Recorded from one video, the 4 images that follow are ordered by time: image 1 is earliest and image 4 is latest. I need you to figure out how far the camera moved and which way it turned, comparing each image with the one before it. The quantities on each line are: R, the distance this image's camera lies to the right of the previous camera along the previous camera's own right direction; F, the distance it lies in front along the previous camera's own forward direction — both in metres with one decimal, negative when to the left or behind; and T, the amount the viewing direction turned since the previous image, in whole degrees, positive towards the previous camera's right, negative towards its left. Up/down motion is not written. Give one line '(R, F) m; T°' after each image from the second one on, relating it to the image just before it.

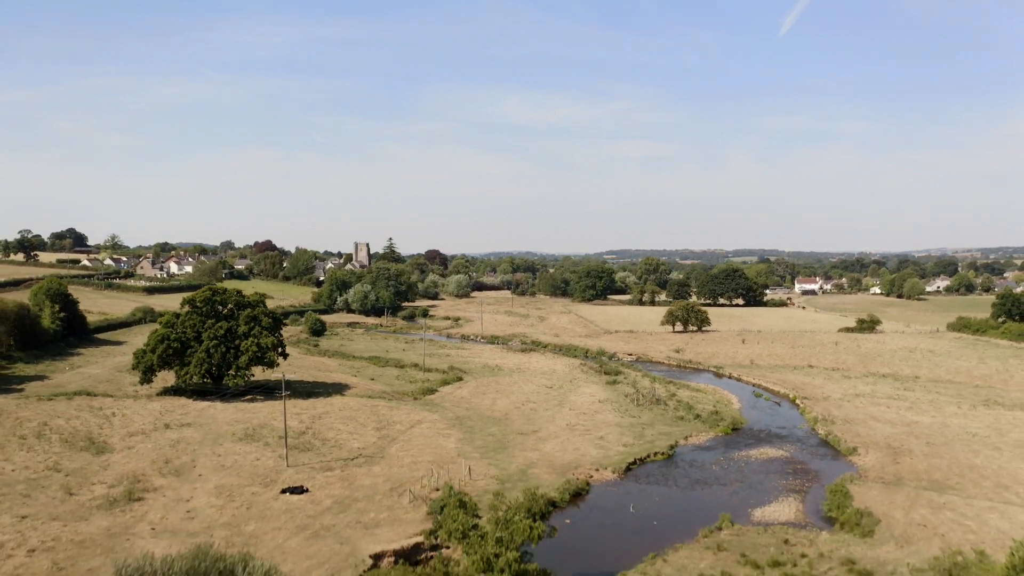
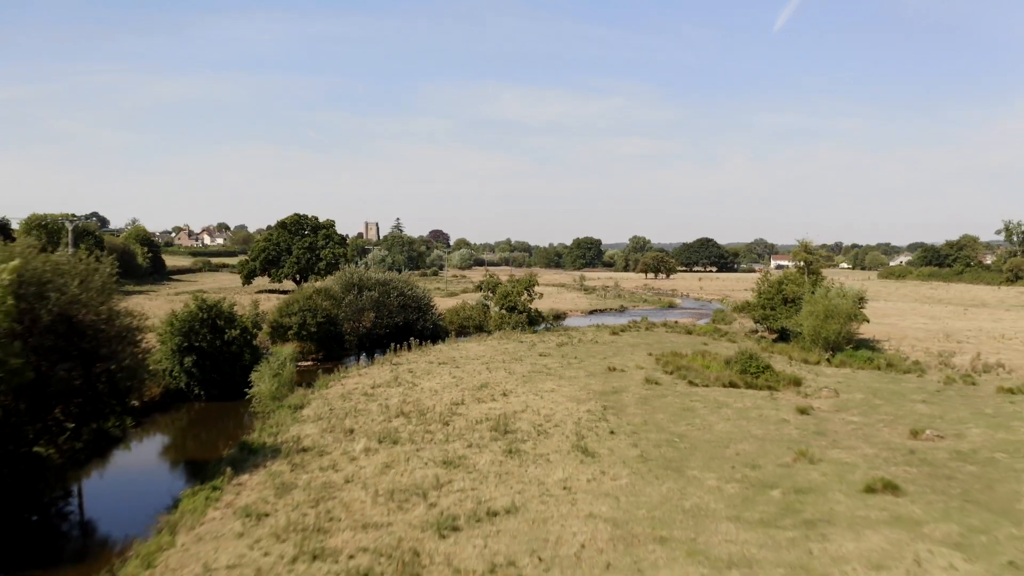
(-0.5, -20.3) m; 0°
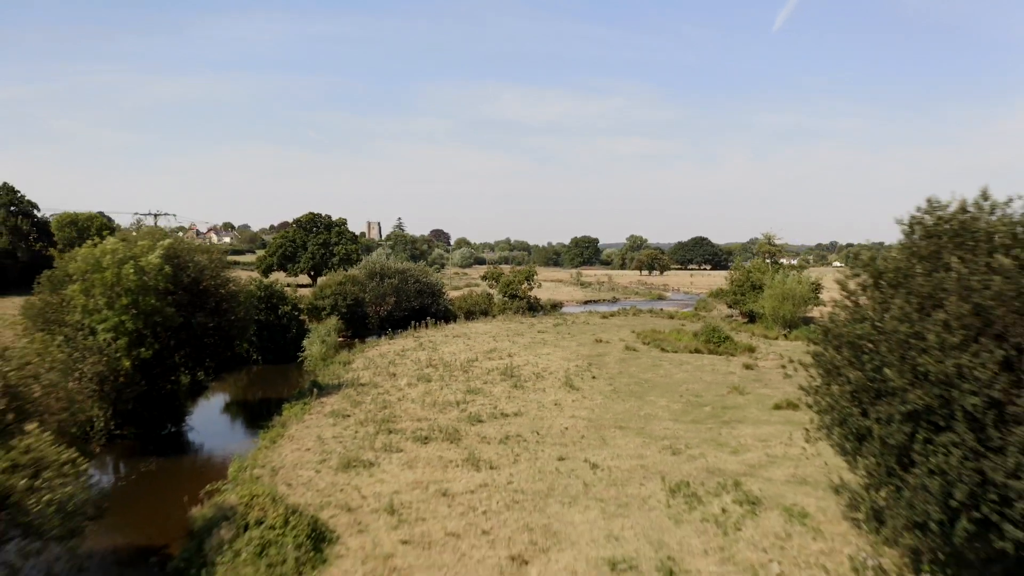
(-0.1, -5.4) m; 0°
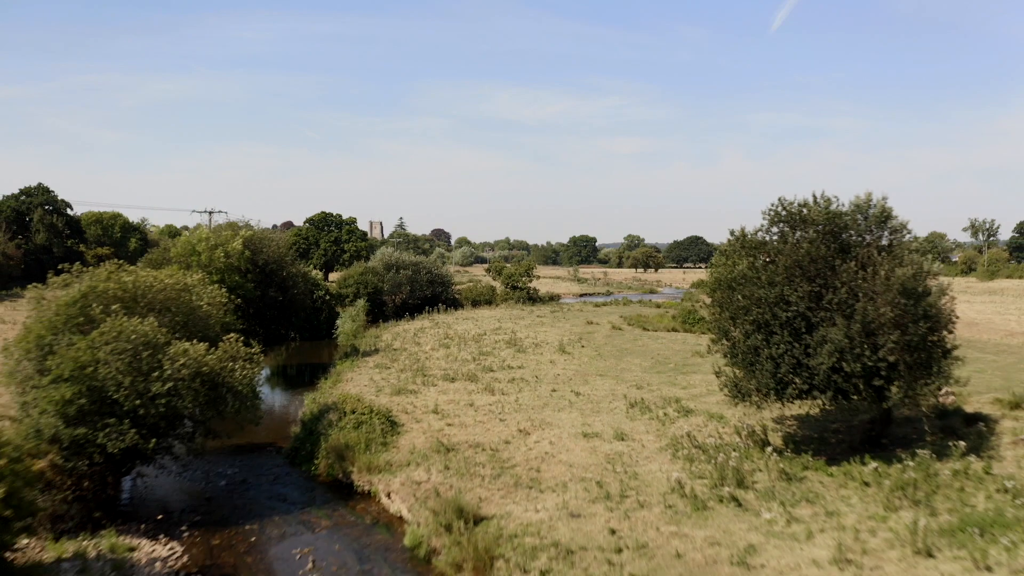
(-0.1, -5.0) m; 0°
